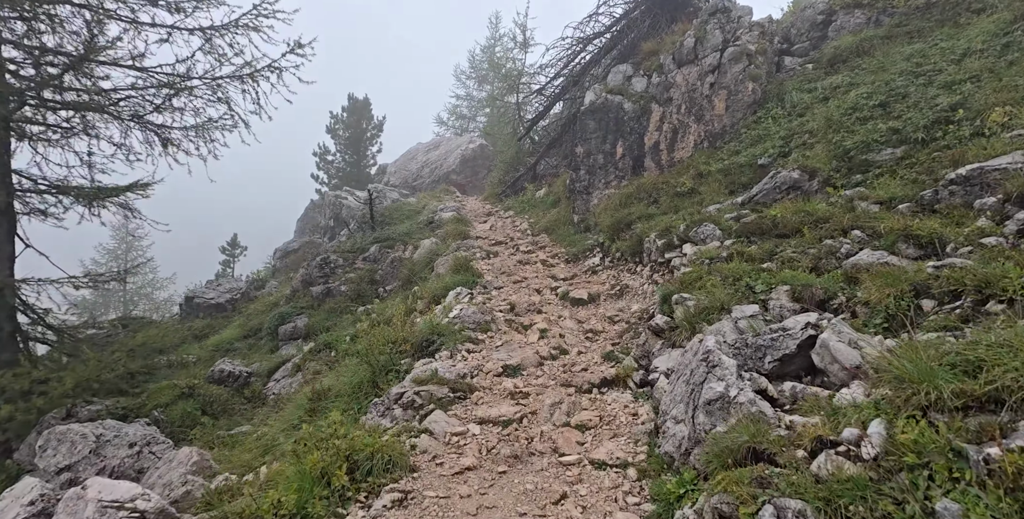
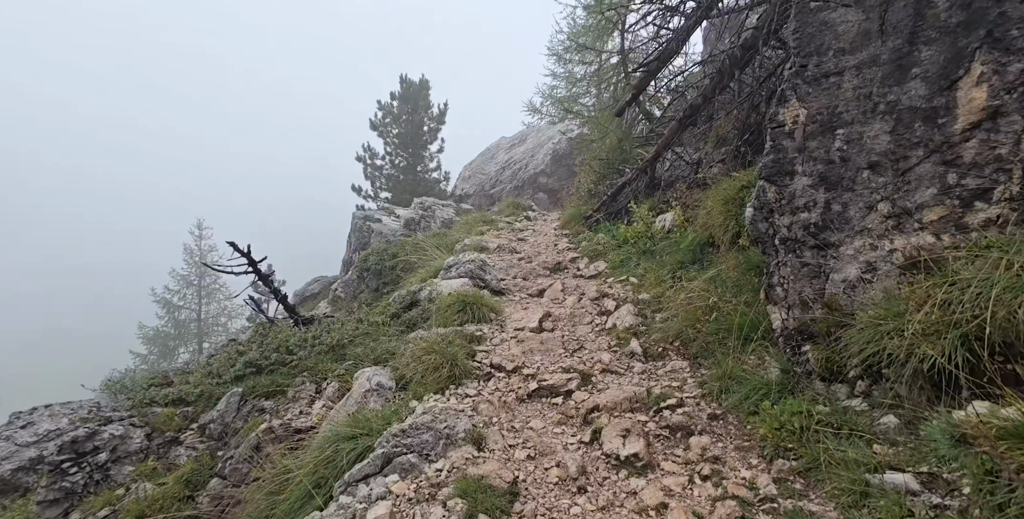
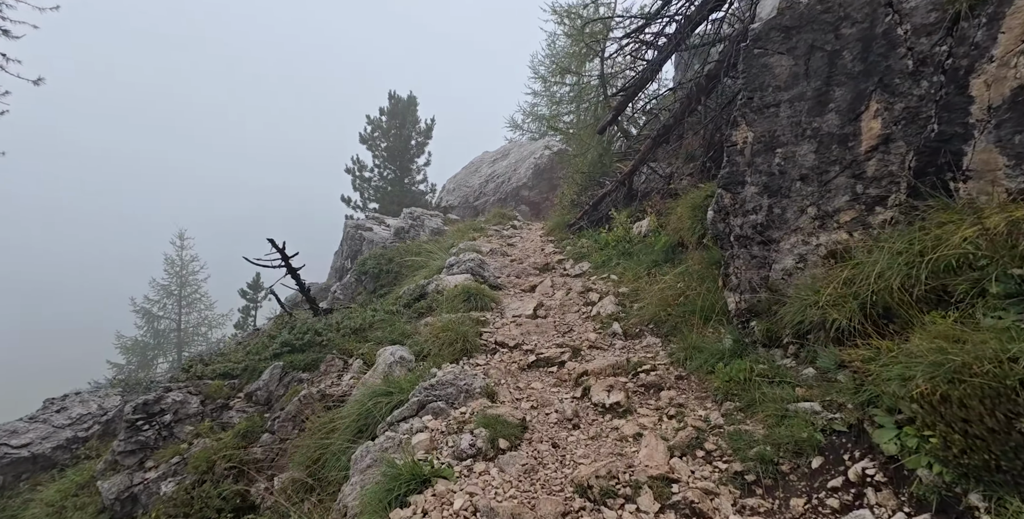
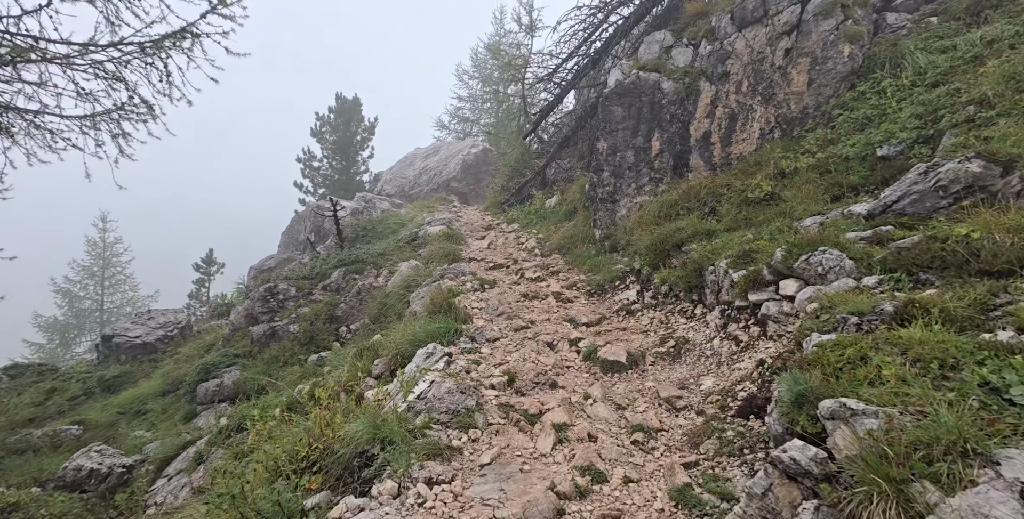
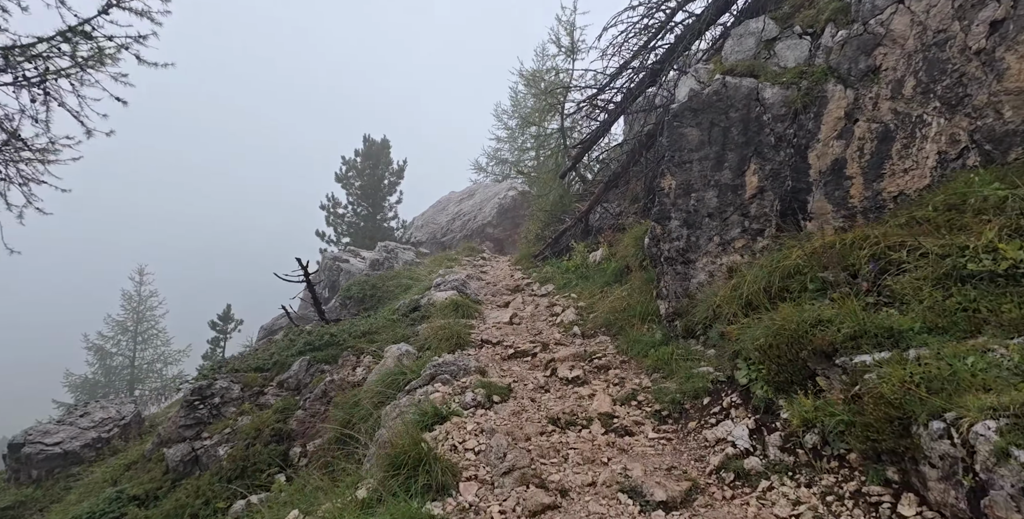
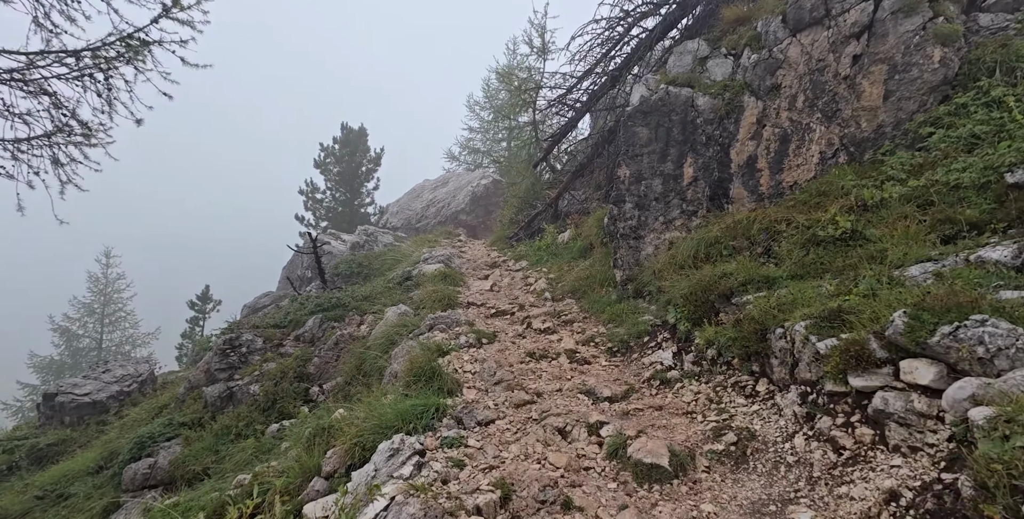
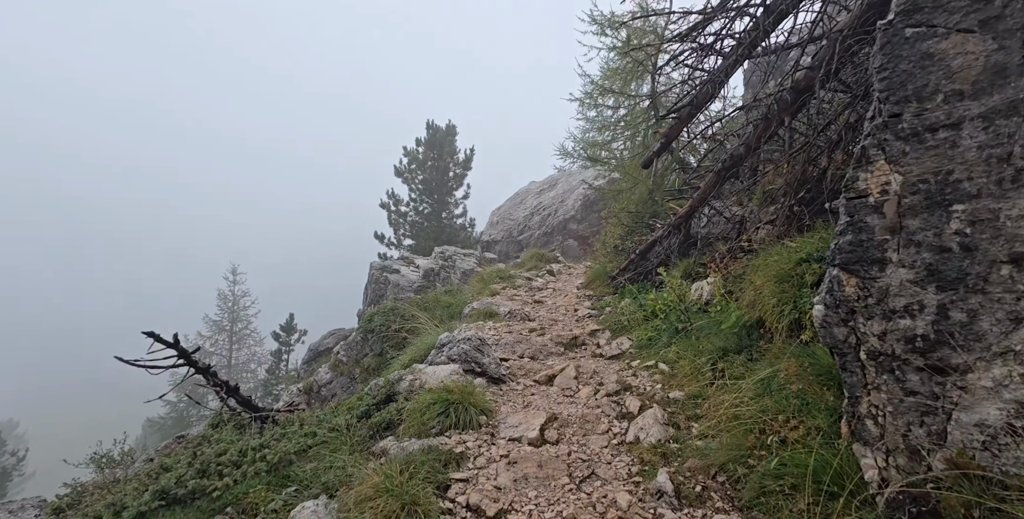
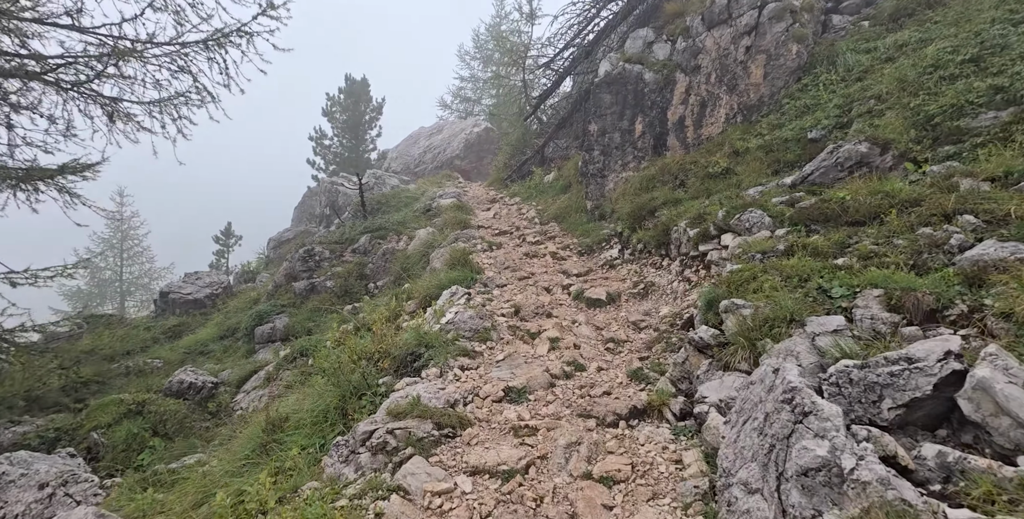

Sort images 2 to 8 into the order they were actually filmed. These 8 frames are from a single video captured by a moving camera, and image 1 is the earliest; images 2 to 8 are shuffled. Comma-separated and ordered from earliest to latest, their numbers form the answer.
8, 4, 6, 5, 3, 2, 7
